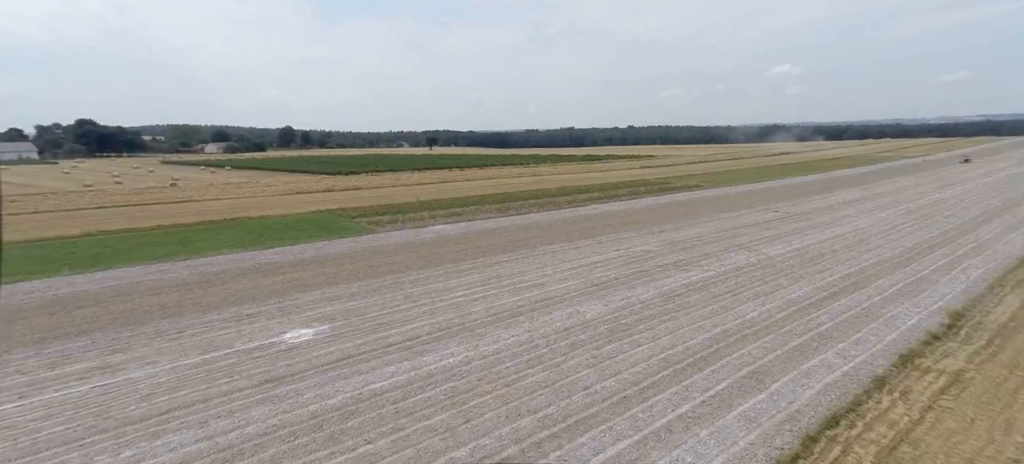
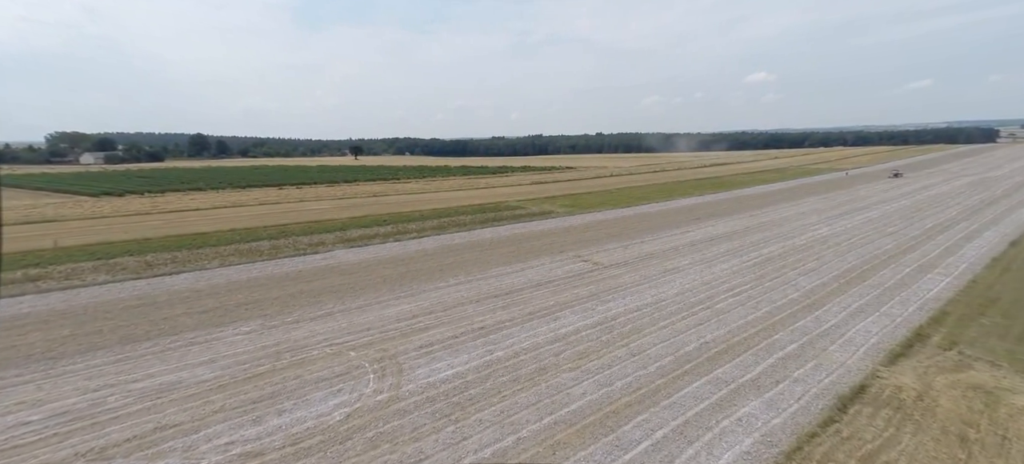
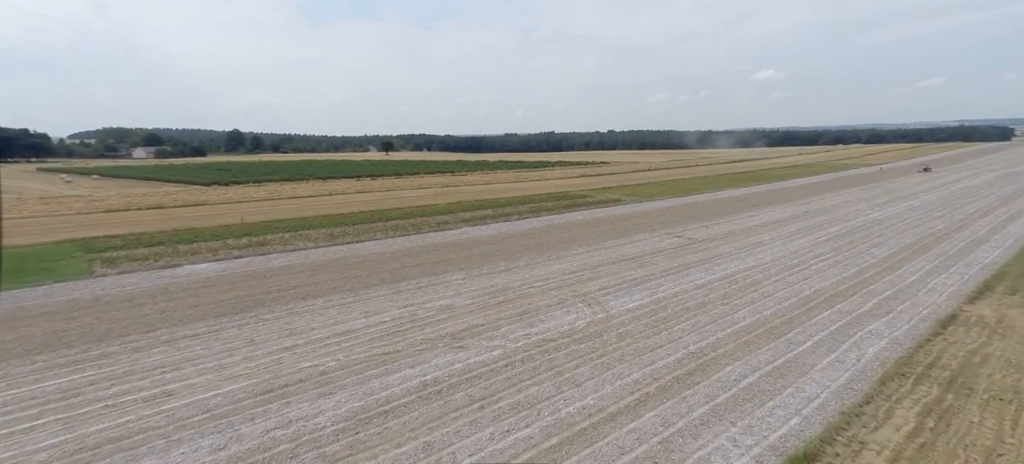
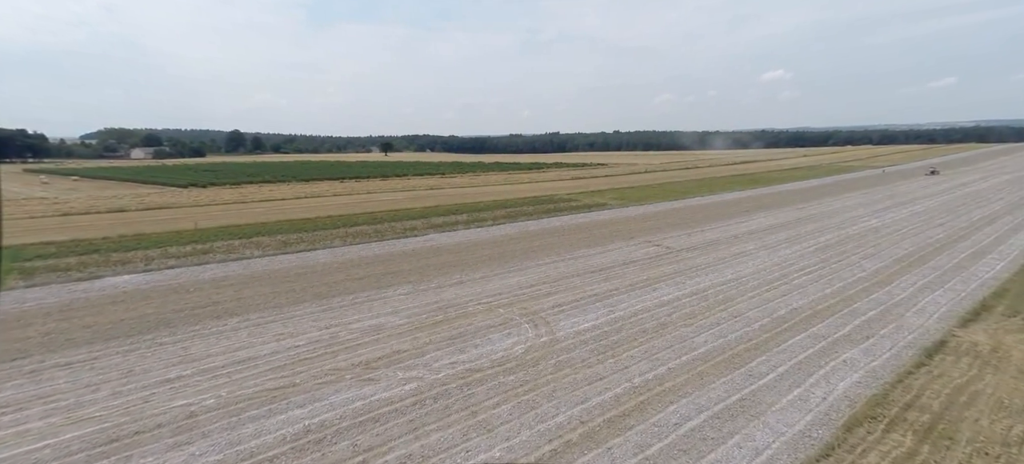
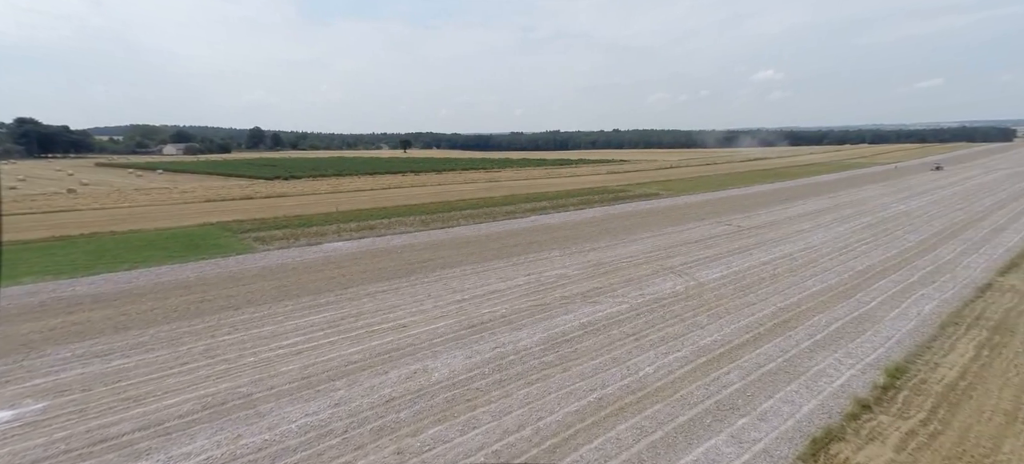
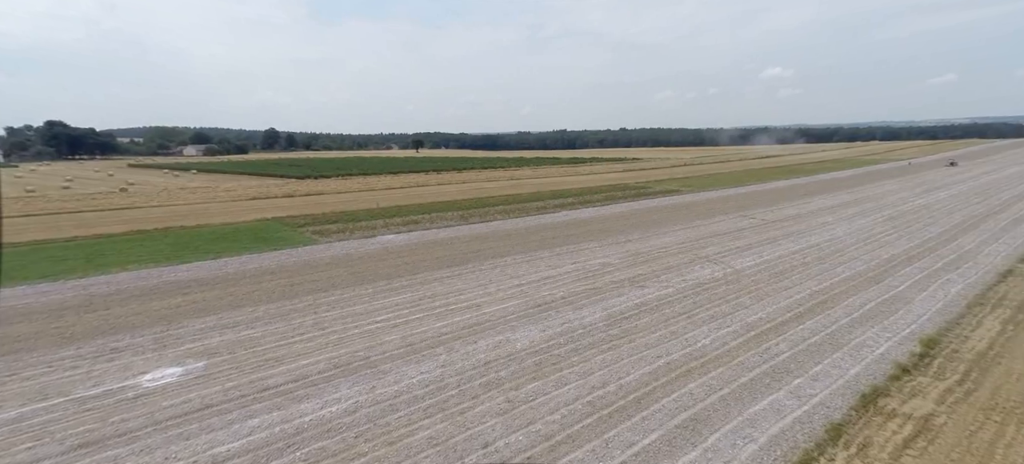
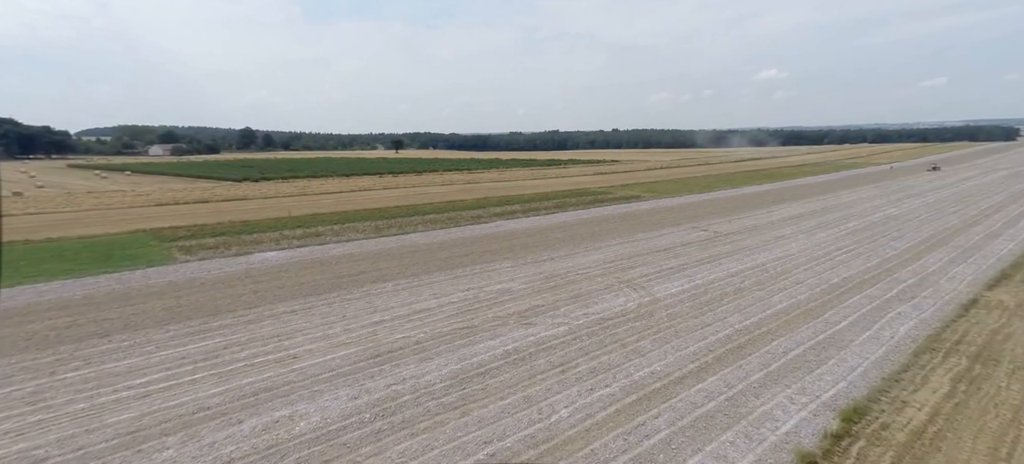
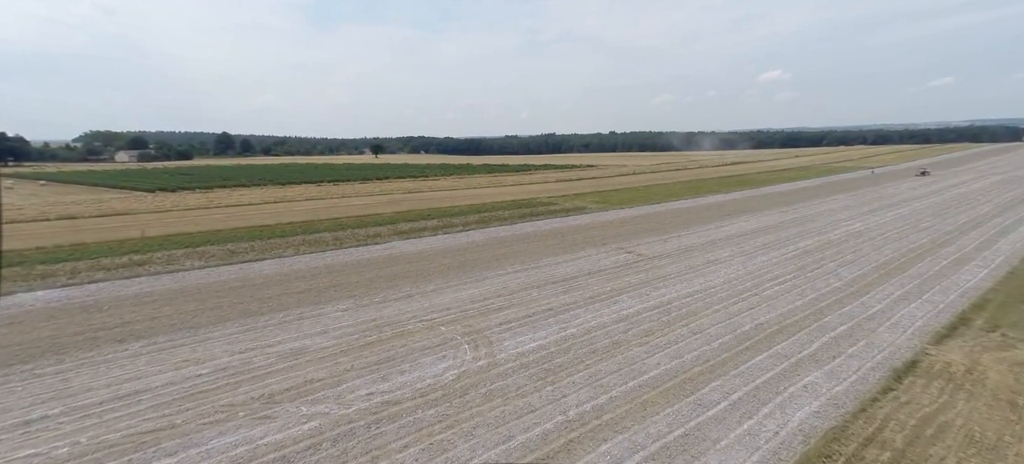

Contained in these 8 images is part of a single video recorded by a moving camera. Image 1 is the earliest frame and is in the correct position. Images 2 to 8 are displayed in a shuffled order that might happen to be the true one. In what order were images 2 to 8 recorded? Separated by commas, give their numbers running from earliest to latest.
6, 5, 7, 3, 4, 8, 2
